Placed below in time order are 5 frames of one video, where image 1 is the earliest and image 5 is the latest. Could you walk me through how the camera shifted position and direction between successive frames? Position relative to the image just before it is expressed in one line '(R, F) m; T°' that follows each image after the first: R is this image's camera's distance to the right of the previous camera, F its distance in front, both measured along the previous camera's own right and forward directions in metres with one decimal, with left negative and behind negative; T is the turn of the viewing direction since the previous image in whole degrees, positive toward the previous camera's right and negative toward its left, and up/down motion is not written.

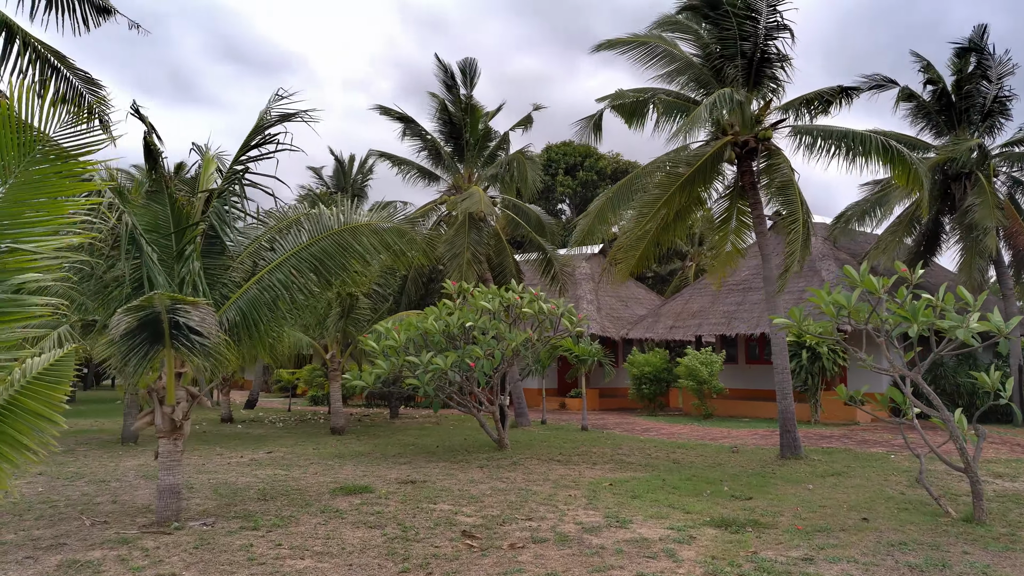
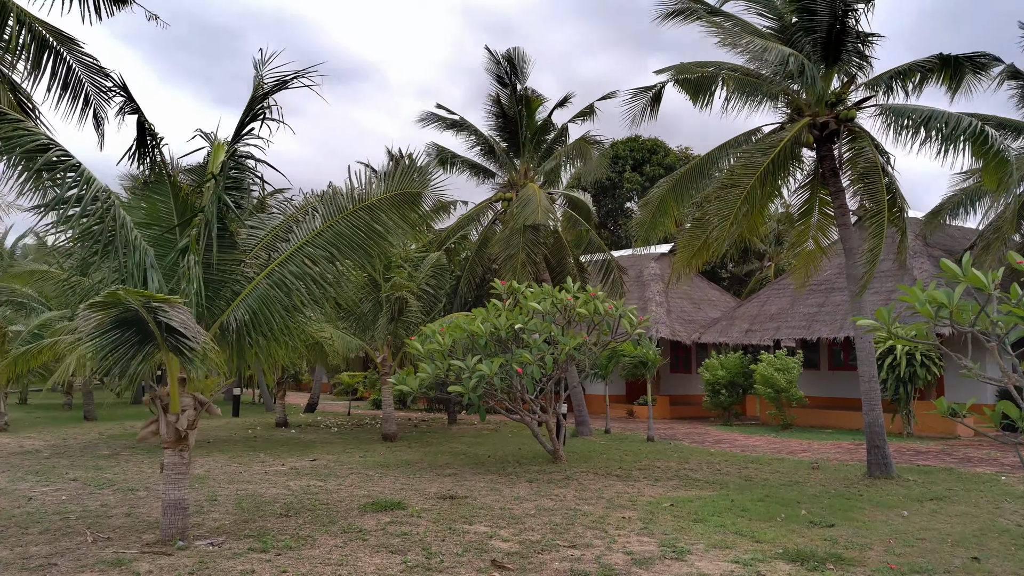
(+0.3, +0.7) m; -5°
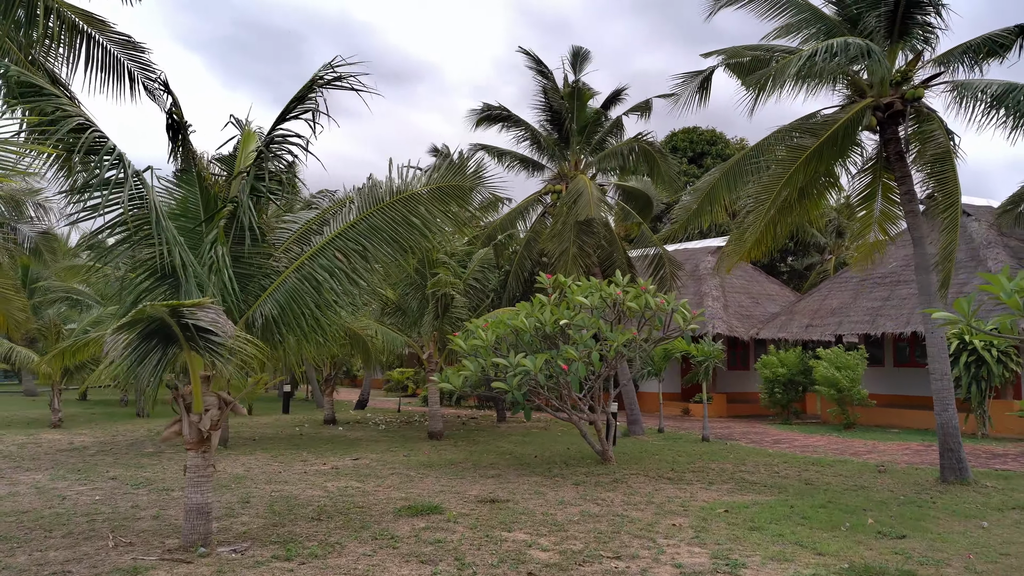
(+0.1, +0.4) m; -4°
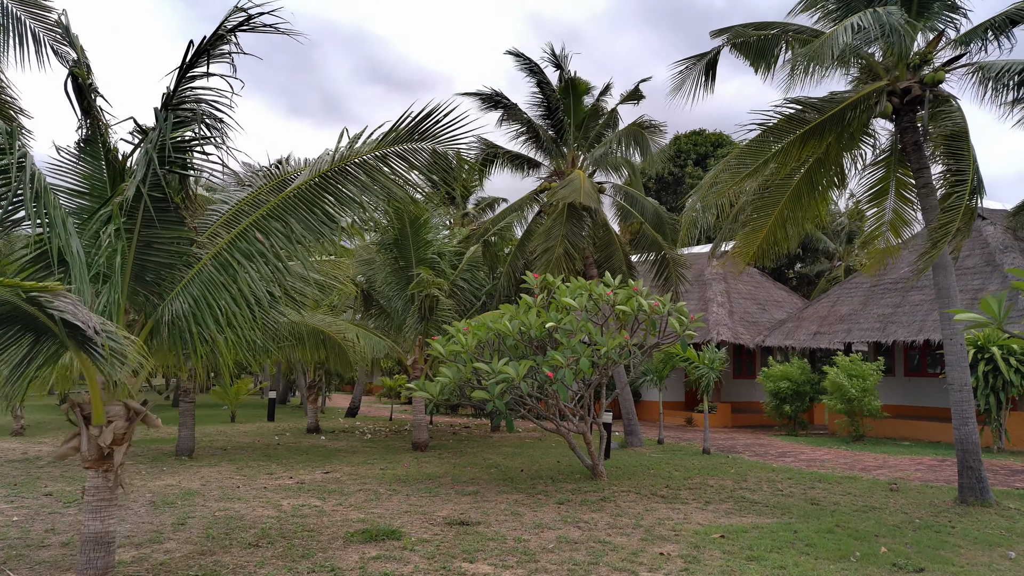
(+0.3, +0.8) m; -1°
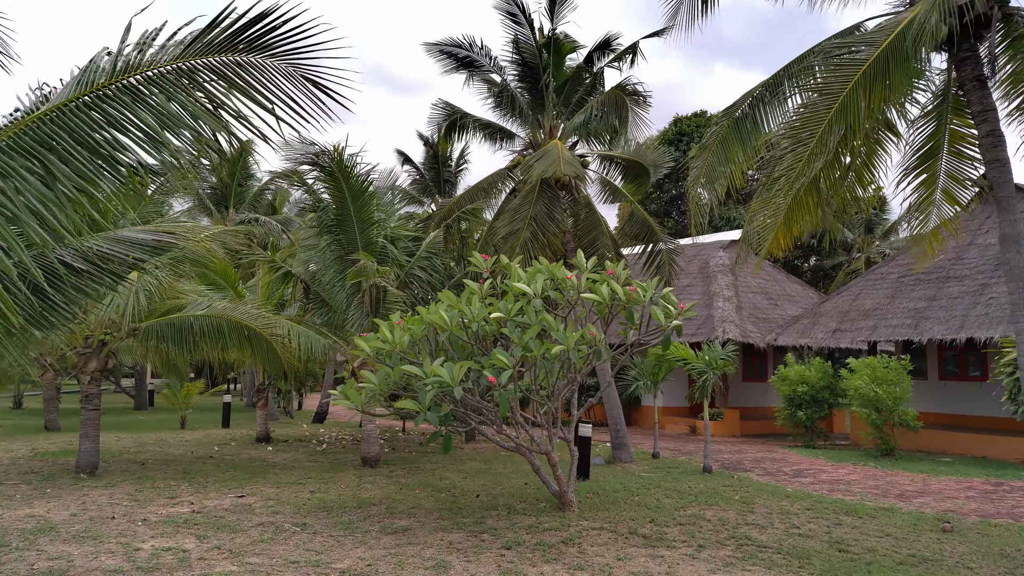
(+0.6, +1.8) m; -1°
